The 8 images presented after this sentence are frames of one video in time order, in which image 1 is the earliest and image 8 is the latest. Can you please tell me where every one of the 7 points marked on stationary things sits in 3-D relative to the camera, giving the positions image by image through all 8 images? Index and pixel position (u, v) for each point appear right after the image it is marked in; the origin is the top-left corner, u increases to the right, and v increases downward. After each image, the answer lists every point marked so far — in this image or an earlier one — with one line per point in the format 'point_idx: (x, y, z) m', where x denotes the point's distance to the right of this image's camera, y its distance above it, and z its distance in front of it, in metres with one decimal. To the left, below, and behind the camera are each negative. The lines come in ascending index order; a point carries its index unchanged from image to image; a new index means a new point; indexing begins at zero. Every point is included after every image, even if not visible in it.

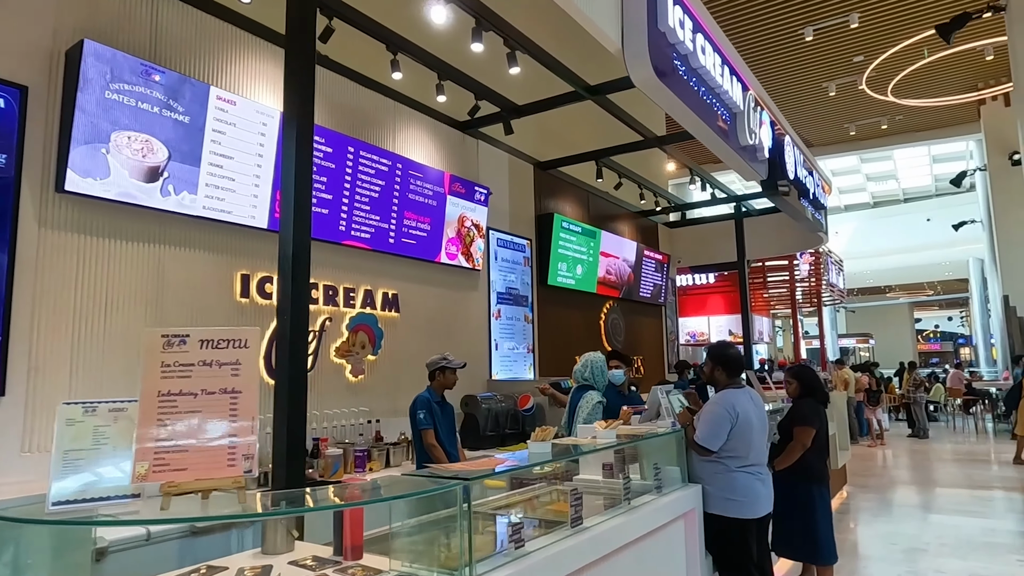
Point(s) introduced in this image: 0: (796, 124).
0: (+5.9, +3.4, +13.9) m
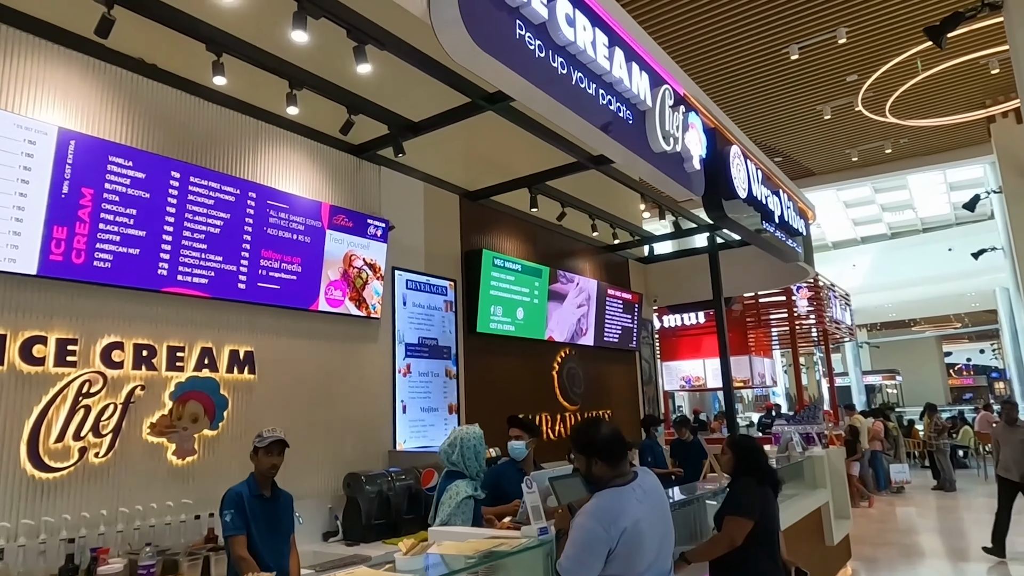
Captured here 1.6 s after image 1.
0: (+5.5, +2.6, +13.1) m
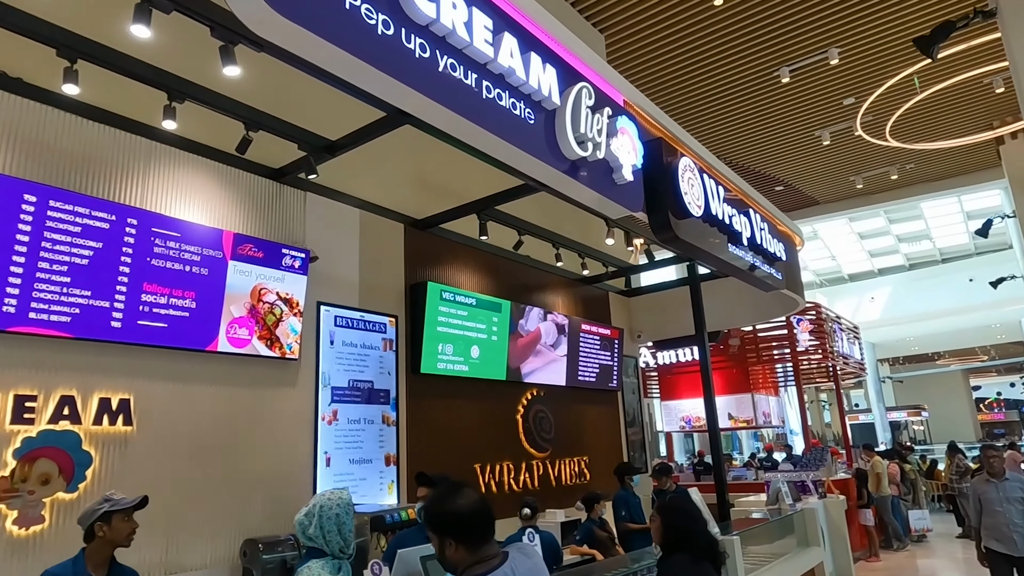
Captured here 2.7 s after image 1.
0: (+5.4, +2.0, +12.6) m
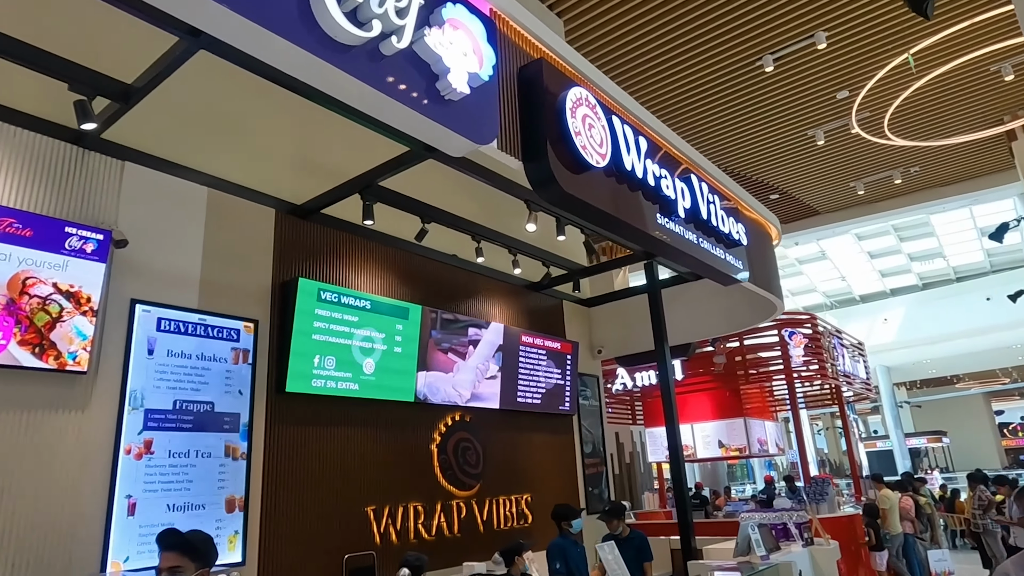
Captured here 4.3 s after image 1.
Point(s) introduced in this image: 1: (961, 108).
0: (+4.9, +1.8, +11.7) m
1: (+6.2, +2.5, +9.3) m
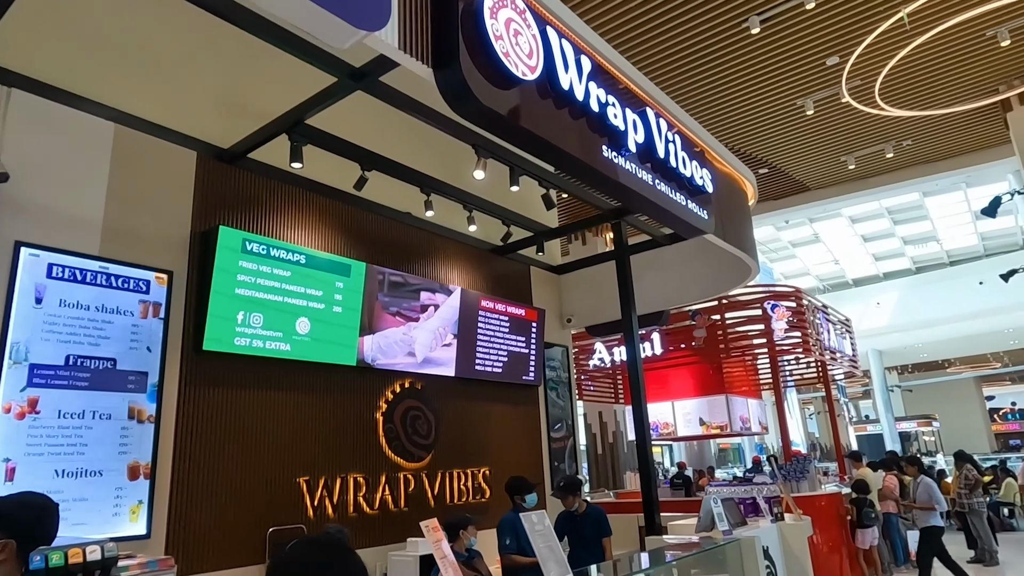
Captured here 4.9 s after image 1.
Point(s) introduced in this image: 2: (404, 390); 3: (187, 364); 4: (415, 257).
0: (+4.5, +2.2, +11.3) m
1: (+5.9, +2.8, +8.9) m
2: (-0.7, -0.7, +4.3) m
3: (-1.6, -0.4, +3.2) m
4: (-0.7, +0.2, +4.6) m
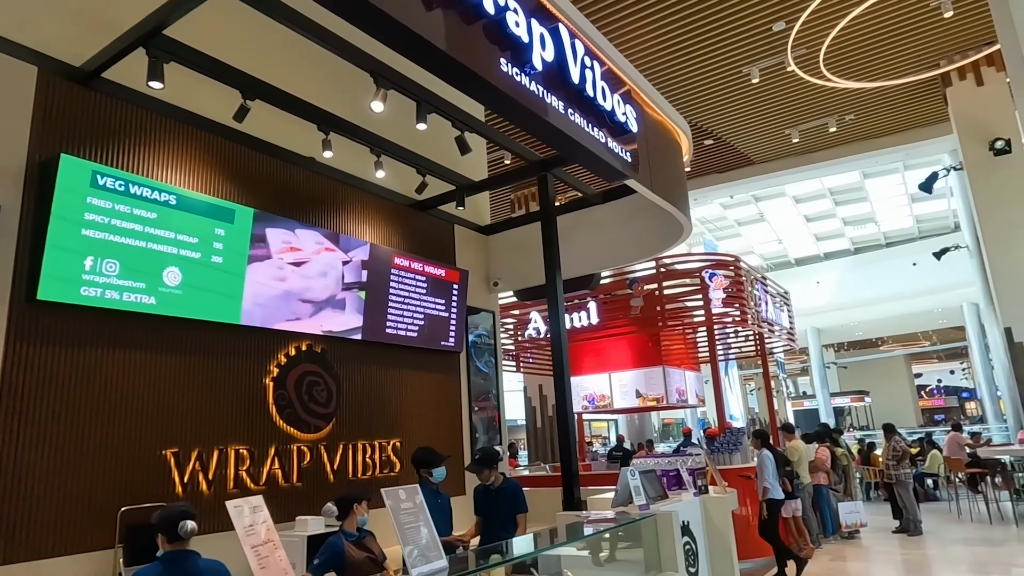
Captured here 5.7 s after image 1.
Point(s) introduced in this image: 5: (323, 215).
0: (+3.6, +2.6, +11.2) m
1: (+5.1, +3.2, +8.8) m
2: (-1.2, -0.4, +3.9) m
3: (-2.0, -0.1, +2.7) m
4: (-1.2, +0.5, +4.2) m
5: (-1.2, +0.5, +4.2) m
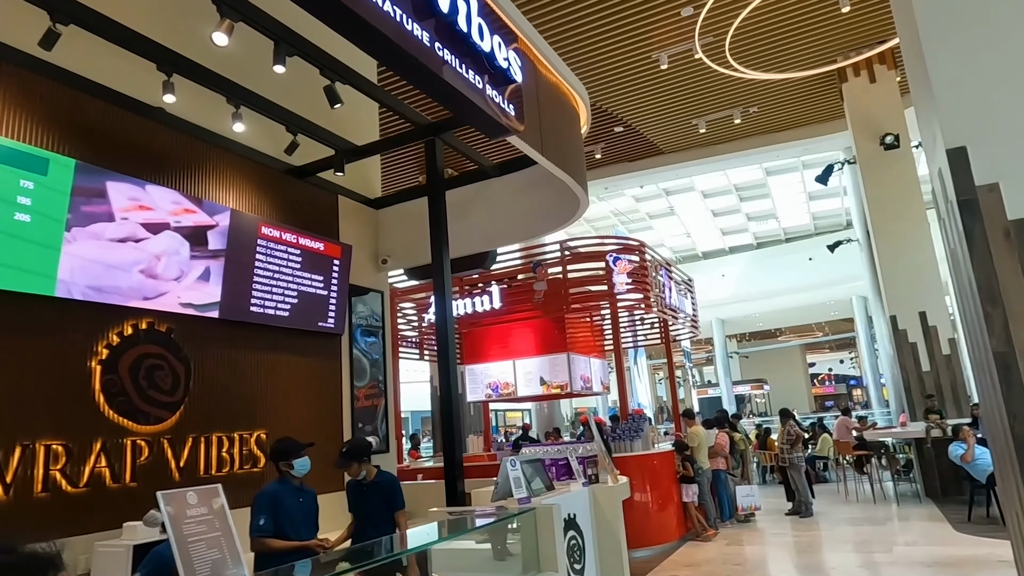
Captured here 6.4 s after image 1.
0: (+2.0, +2.8, +11.1) m
1: (+3.9, +3.3, +9.0) m
2: (-1.9, -0.2, +3.3) m
3: (-2.5, 0.0, +2.1) m
4: (-1.9, +0.7, +3.6) m
5: (-1.9, +0.6, +3.6) m
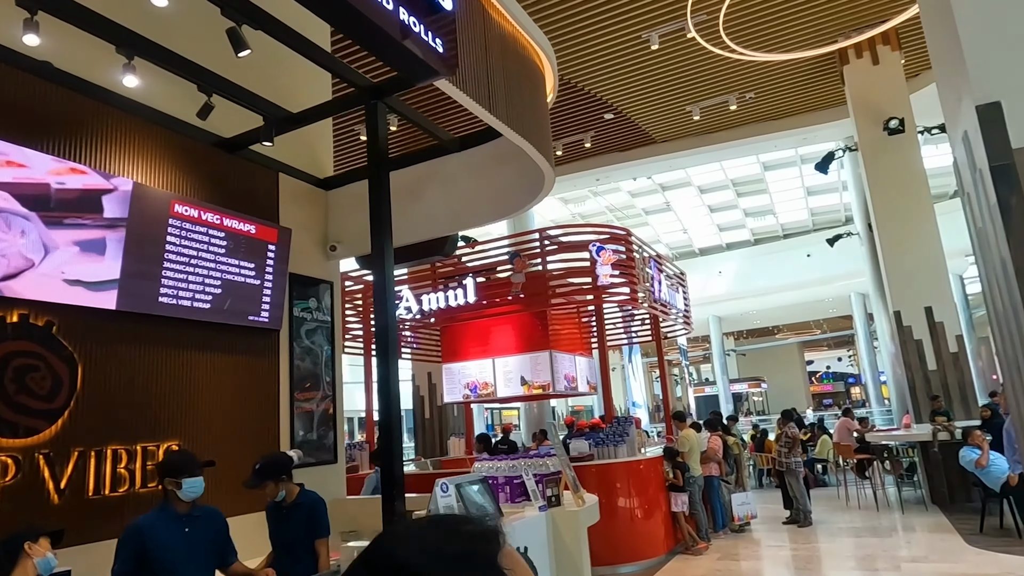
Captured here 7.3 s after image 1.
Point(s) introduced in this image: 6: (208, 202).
0: (+1.8, +2.9, +10.6) m
1: (+3.6, +3.4, +8.4) m
2: (-2.1, -0.2, +2.8) m
3: (-2.7, +0.1, +1.5) m
4: (-2.1, +0.7, +3.1) m
5: (-2.1, +0.7, +3.1) m
6: (-1.7, +0.5, +3.8) m
